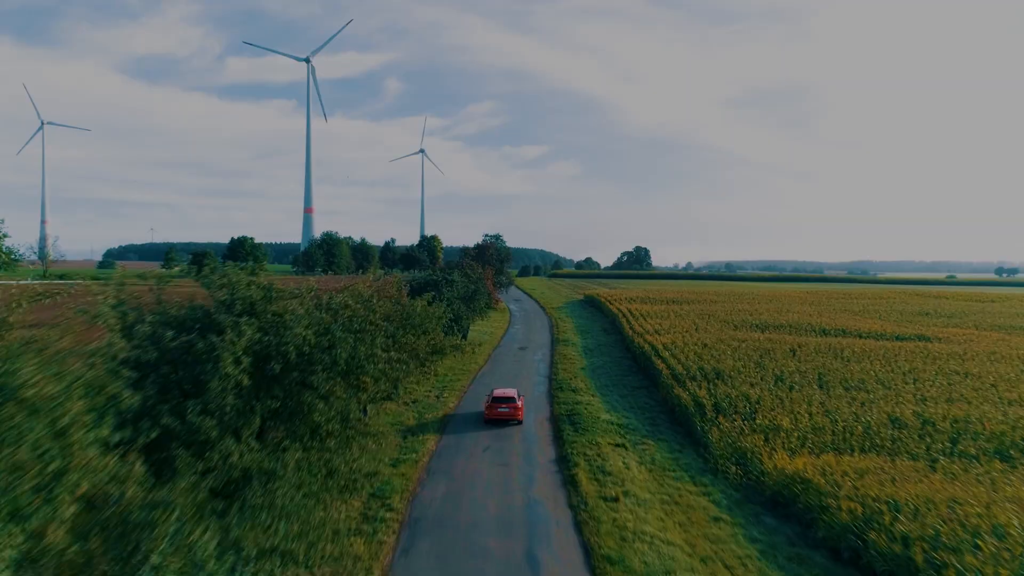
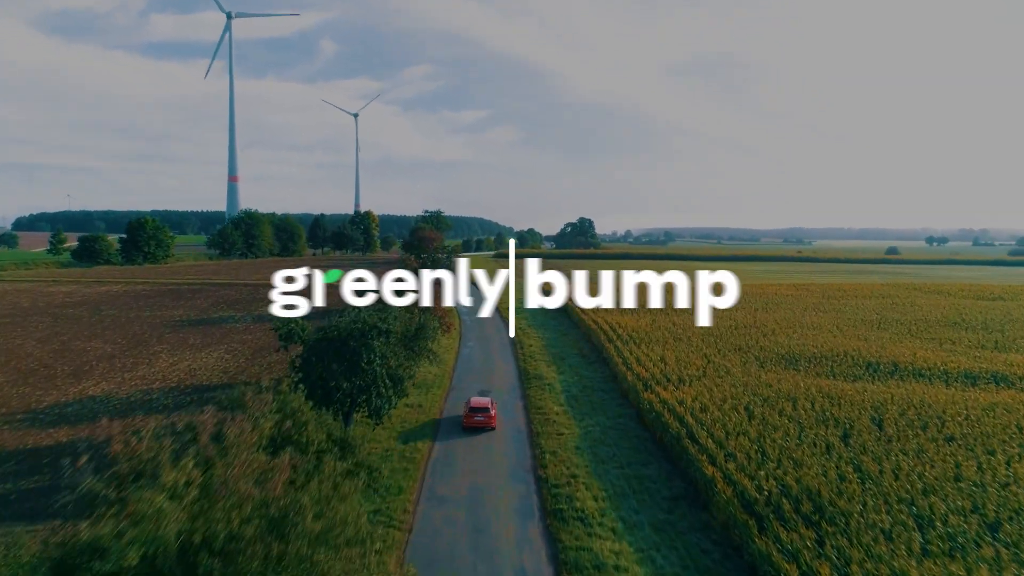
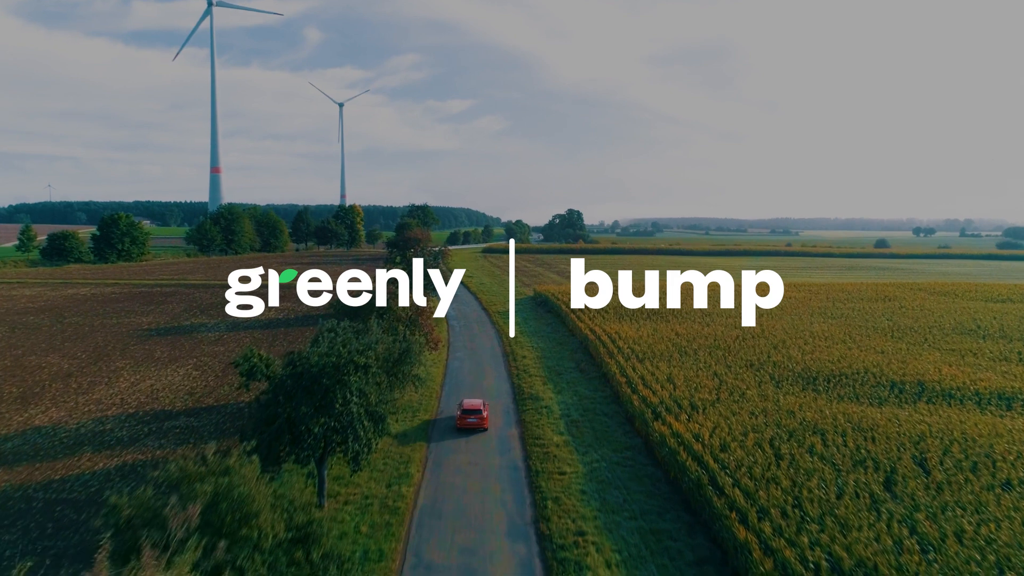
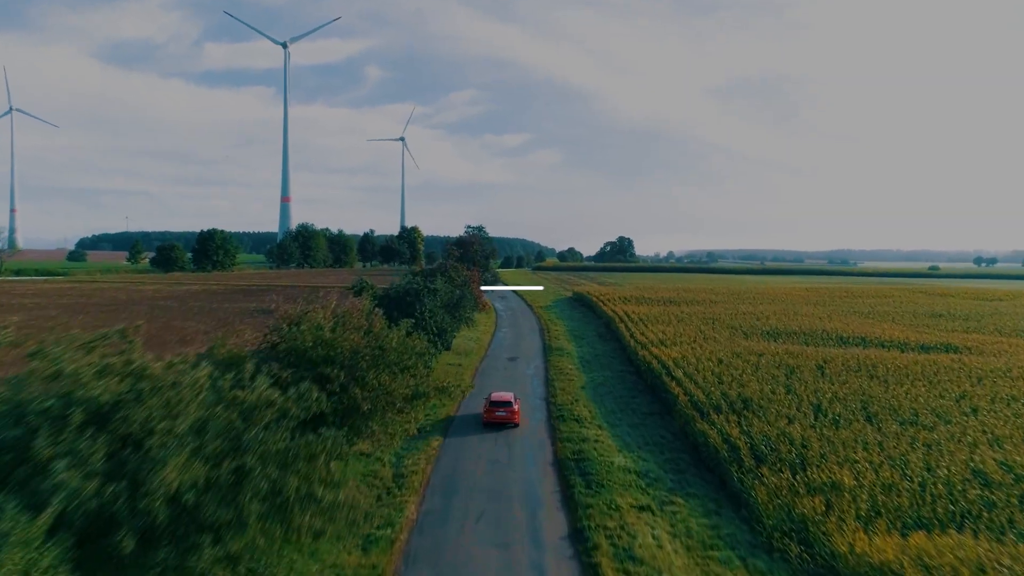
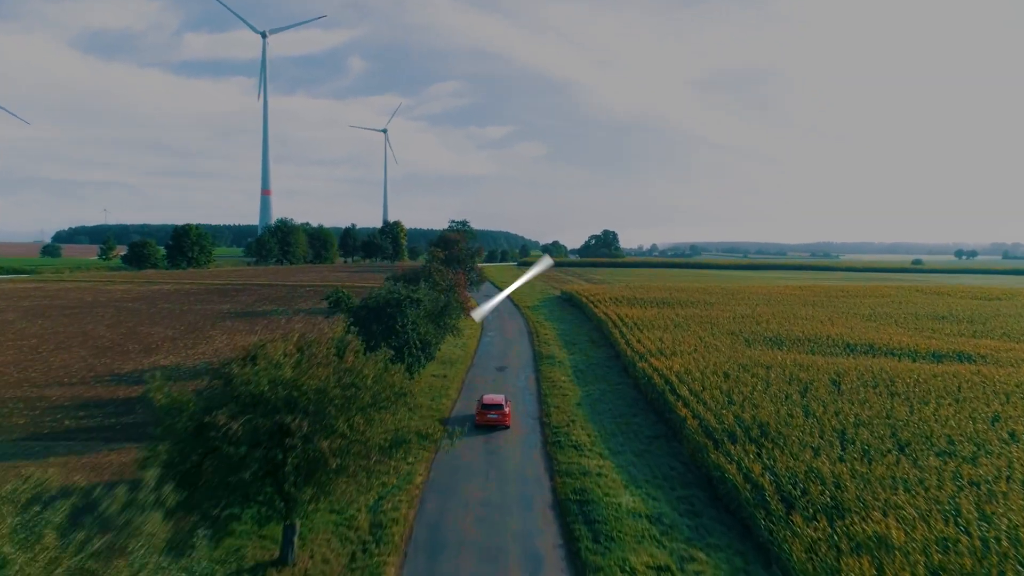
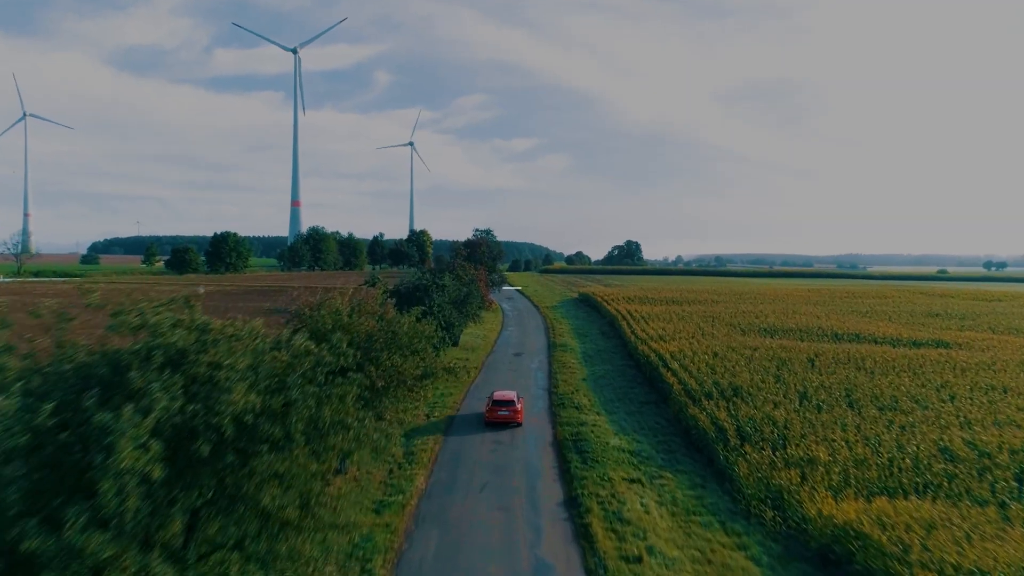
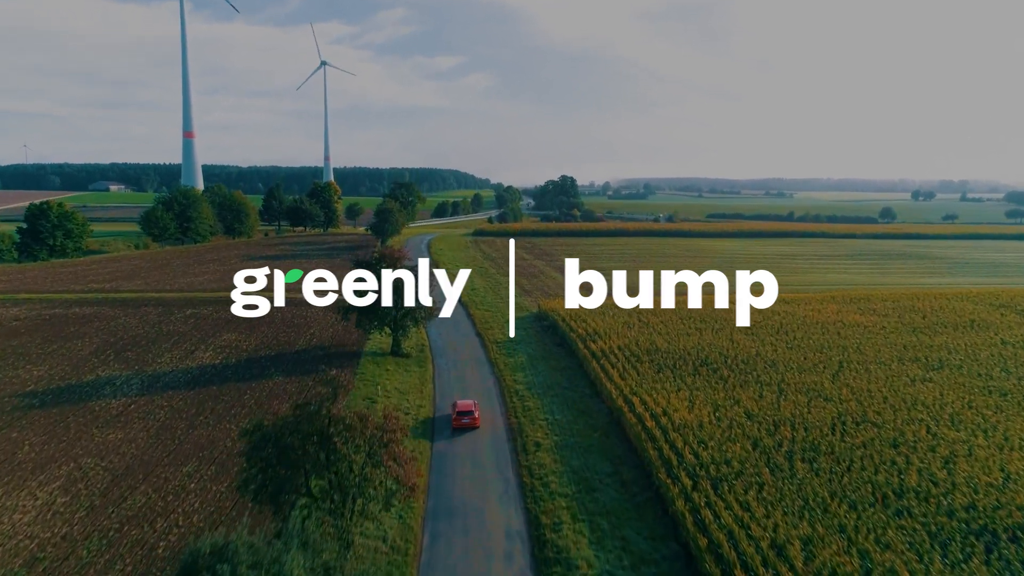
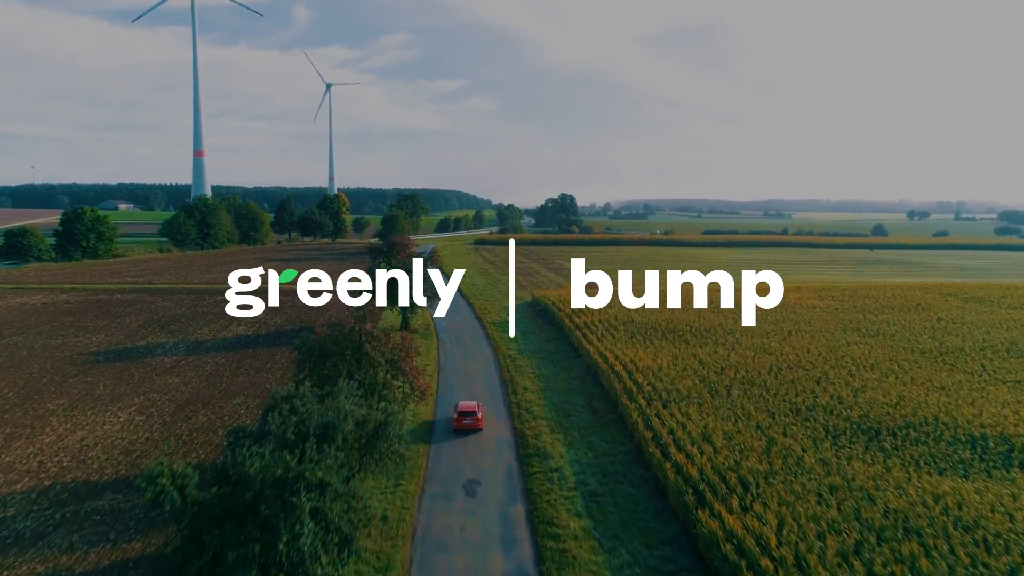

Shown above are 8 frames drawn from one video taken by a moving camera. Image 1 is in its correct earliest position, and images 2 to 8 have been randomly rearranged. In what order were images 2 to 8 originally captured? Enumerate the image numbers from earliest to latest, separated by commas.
6, 4, 5, 2, 3, 8, 7
